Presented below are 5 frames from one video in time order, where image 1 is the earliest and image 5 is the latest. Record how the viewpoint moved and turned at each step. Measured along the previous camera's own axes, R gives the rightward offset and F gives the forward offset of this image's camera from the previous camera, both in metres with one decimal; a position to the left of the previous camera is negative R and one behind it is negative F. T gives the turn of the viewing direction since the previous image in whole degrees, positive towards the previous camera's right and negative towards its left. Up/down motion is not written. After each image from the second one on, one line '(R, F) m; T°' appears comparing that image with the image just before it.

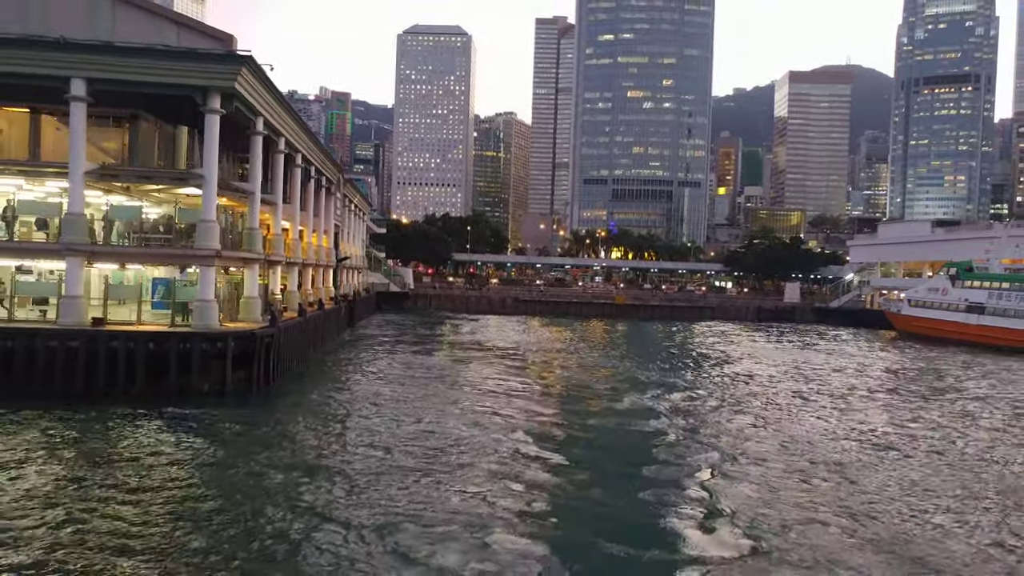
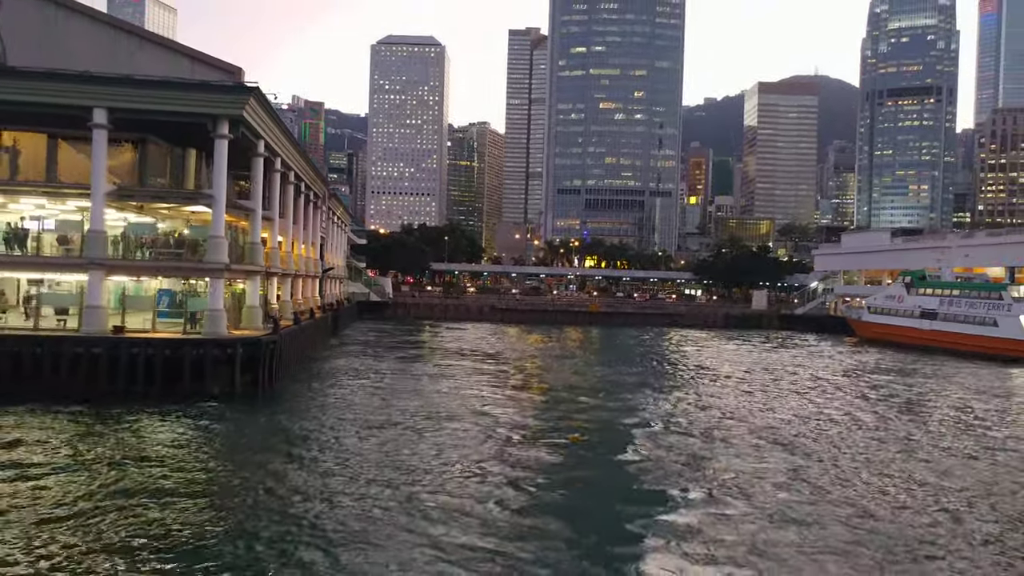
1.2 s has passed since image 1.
(-0.4, -2.5) m; +2°
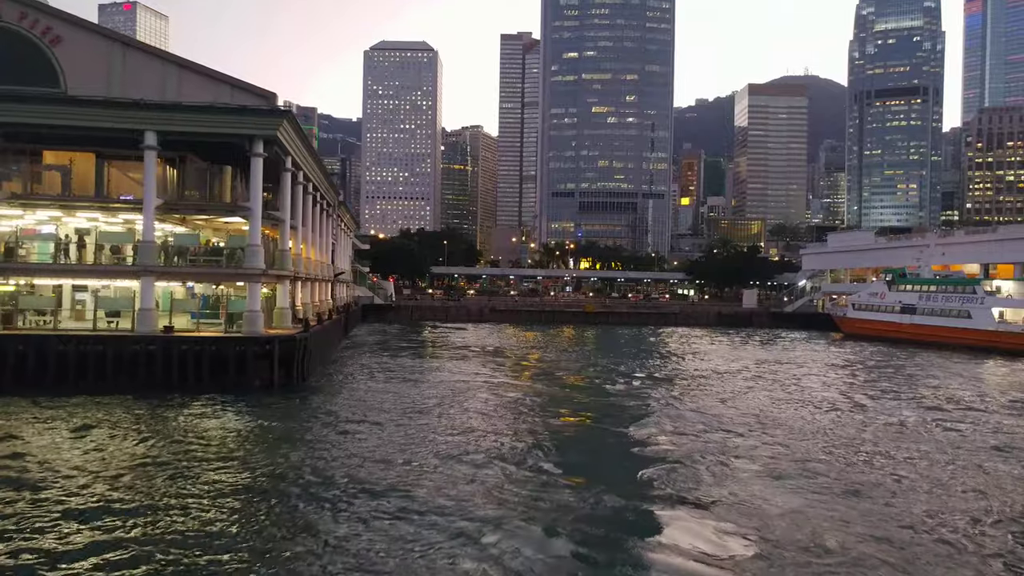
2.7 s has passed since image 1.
(-0.5, -3.2) m; 0°
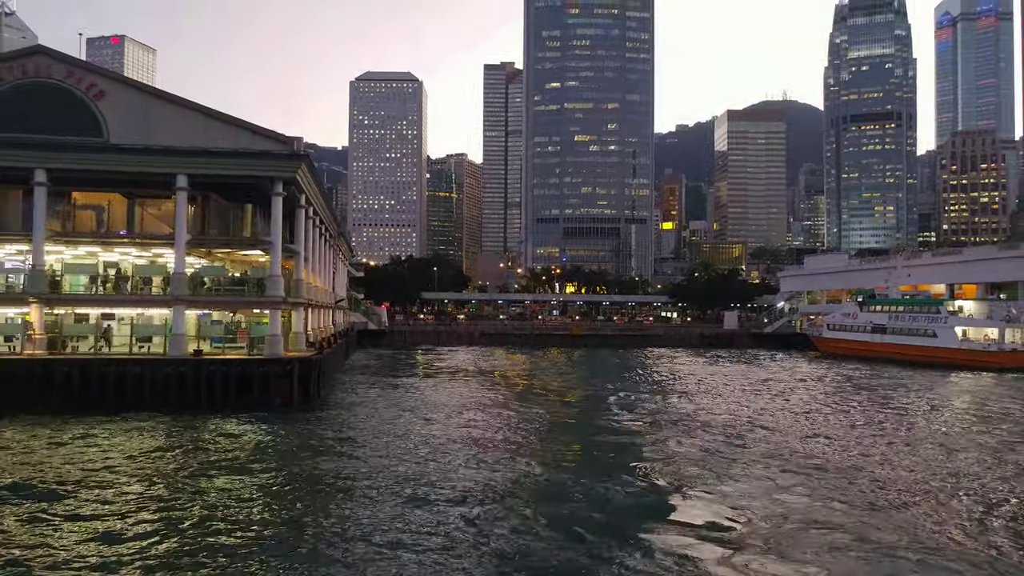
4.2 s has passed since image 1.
(-0.5, -3.2) m; +1°
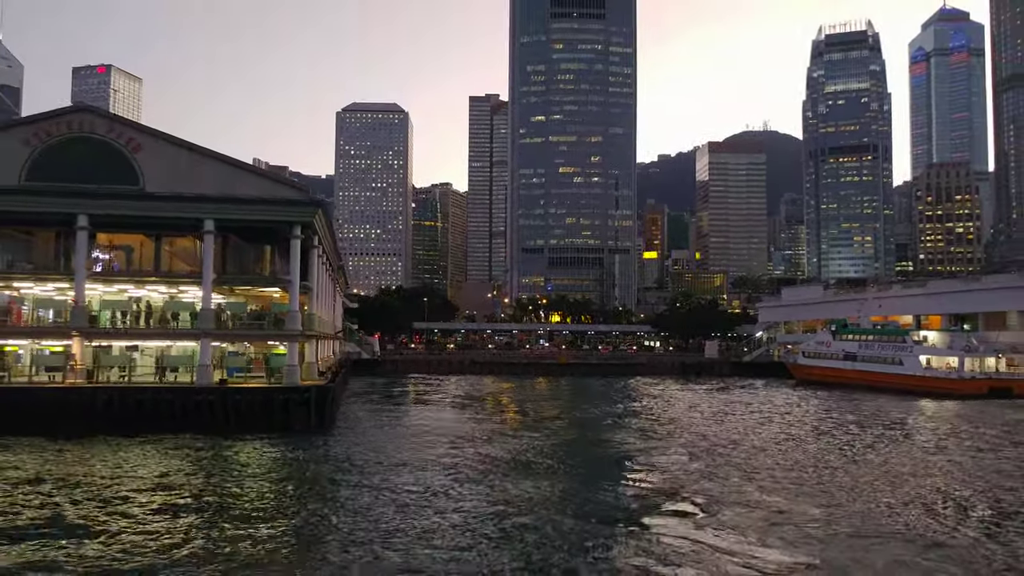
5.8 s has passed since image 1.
(-0.6, -3.3) m; +1°
